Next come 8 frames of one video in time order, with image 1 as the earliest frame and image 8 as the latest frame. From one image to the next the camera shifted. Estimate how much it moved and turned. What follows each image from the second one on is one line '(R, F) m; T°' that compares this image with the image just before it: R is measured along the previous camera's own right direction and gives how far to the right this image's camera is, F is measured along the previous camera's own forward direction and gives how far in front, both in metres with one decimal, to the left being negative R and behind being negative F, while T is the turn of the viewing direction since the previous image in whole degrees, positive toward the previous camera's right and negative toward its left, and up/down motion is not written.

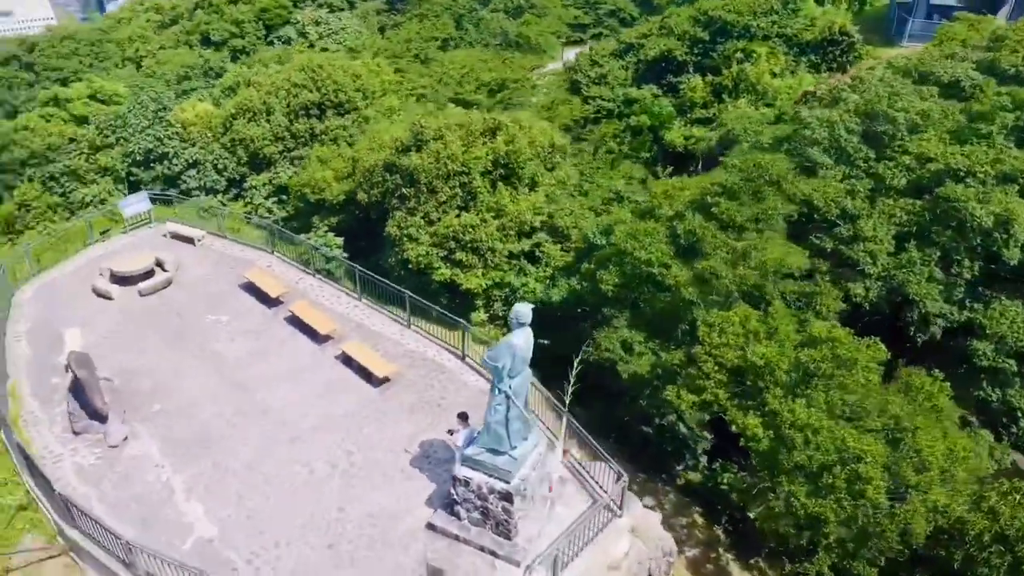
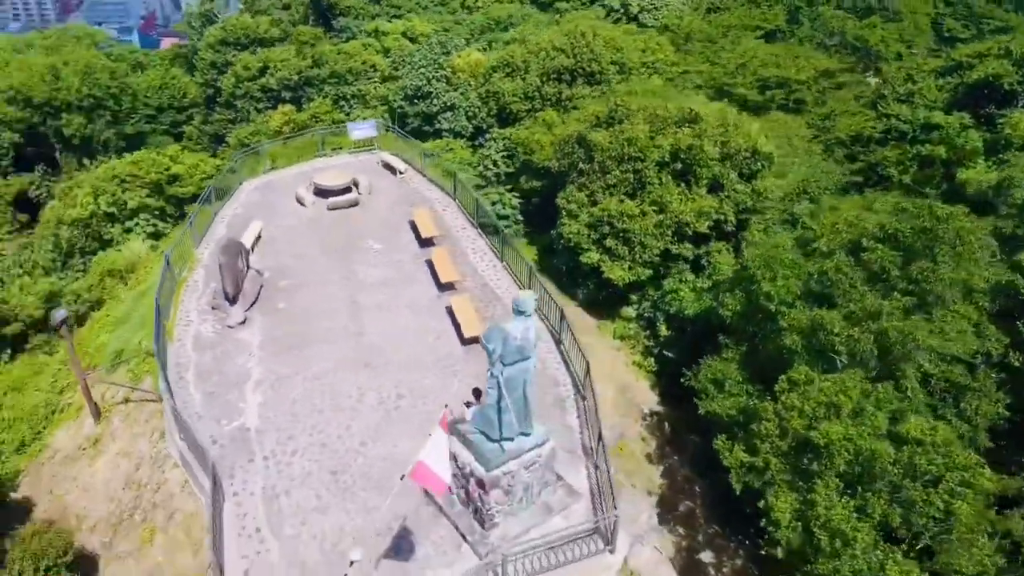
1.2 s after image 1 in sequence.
(+3.9, +1.5) m; -22°
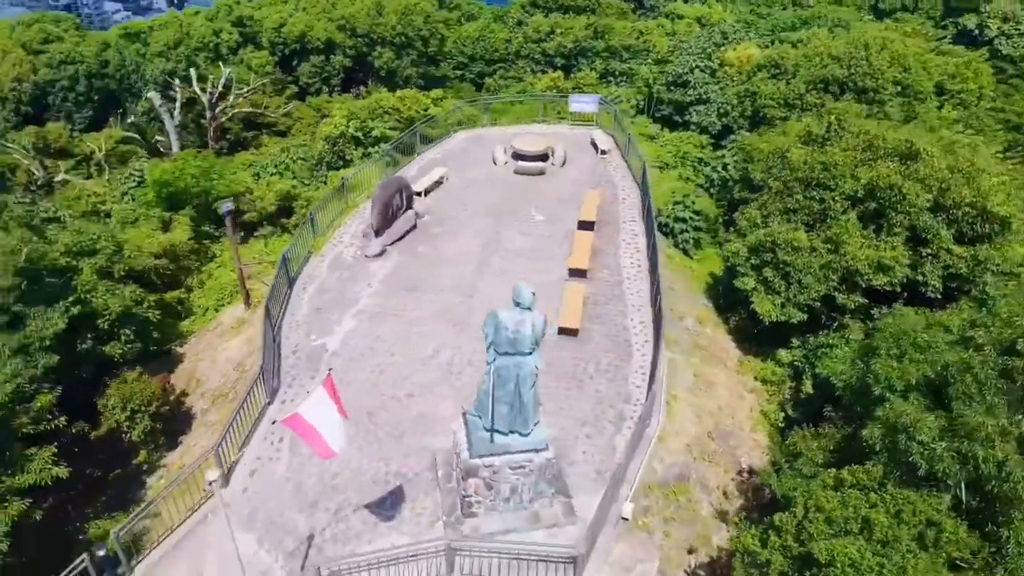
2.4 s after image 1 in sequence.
(+3.5, +1.4) m; -21°
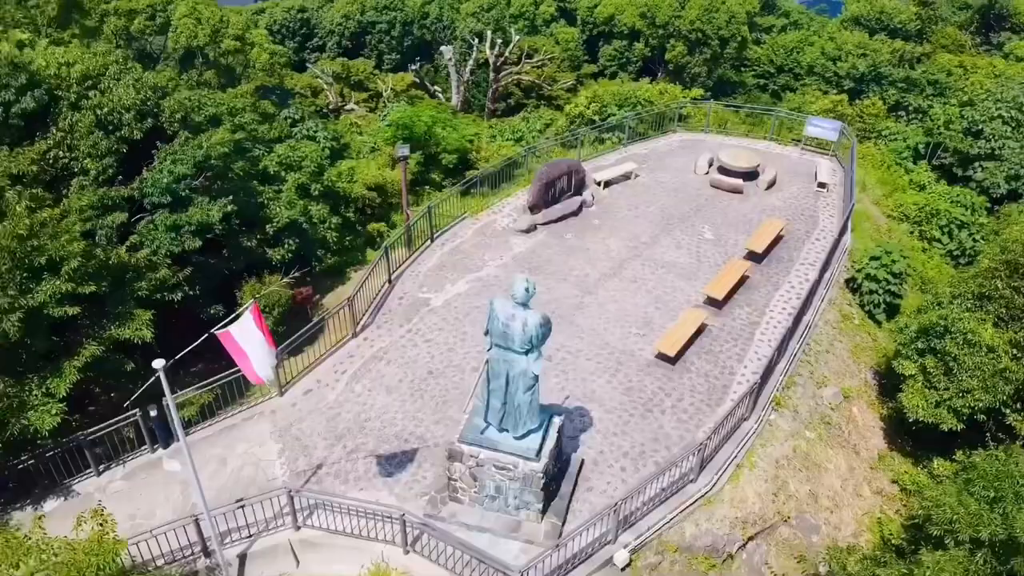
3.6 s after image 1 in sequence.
(+3.2, +1.2) m; -21°
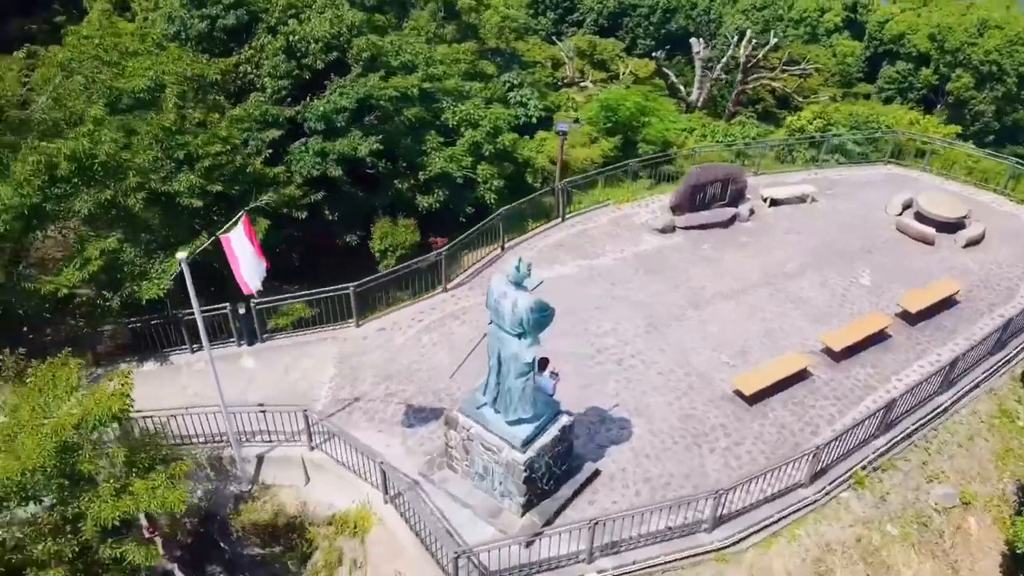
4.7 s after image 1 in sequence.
(+2.7, +0.8) m; -18°
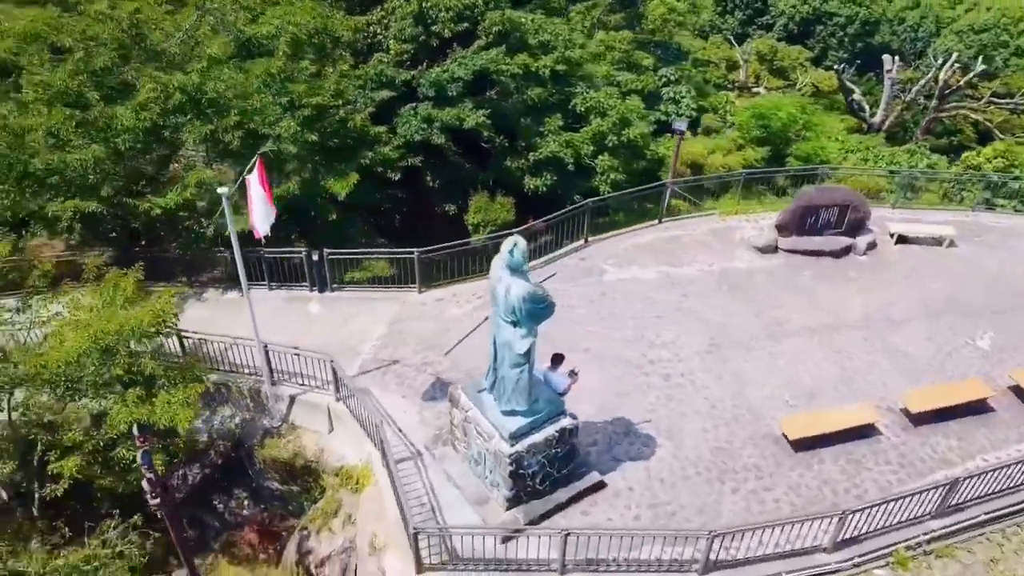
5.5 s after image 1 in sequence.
(+1.8, +0.5) m; -12°
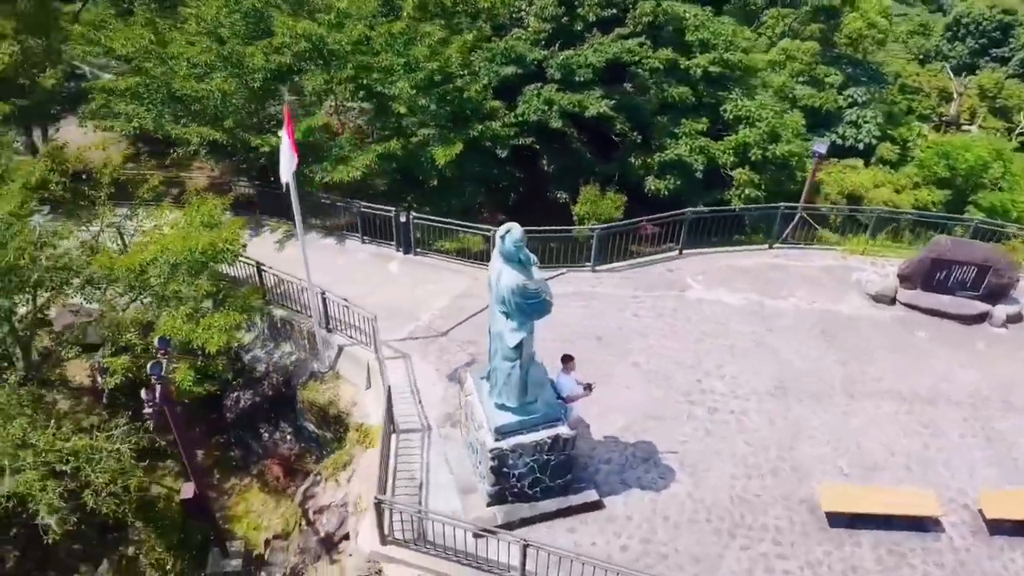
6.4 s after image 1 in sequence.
(+1.9, +0.6) m; -13°
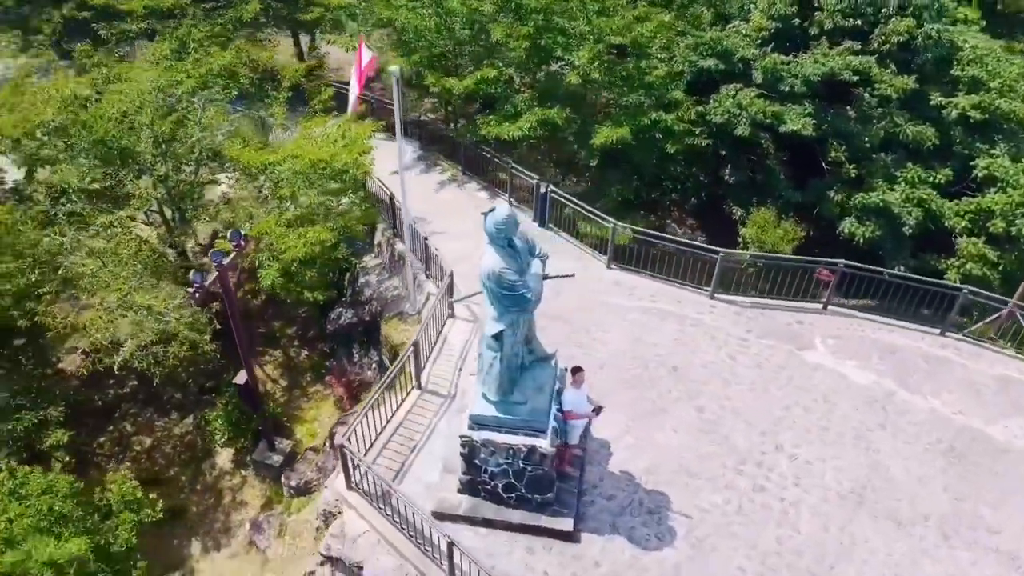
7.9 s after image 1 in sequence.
(+2.6, +1.1) m; -19°
